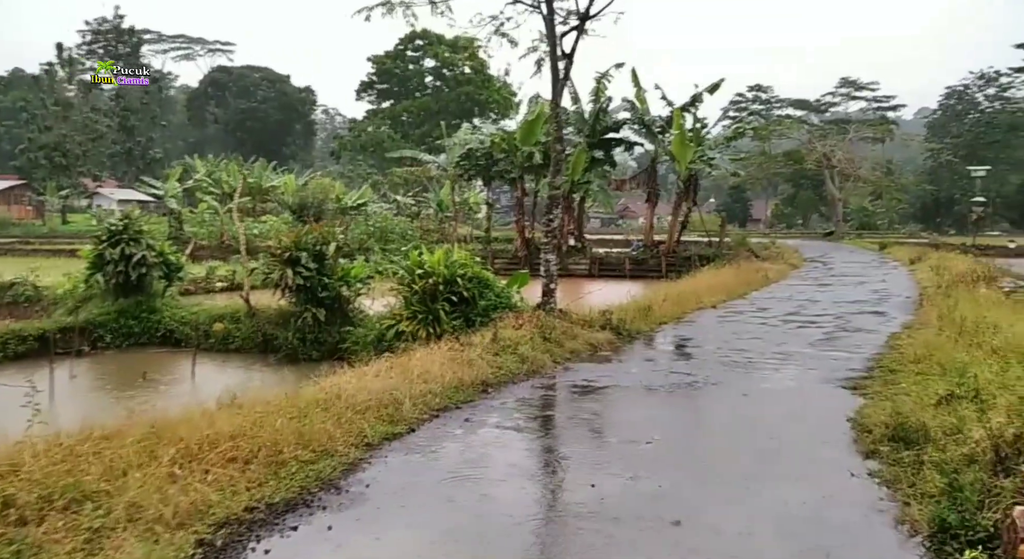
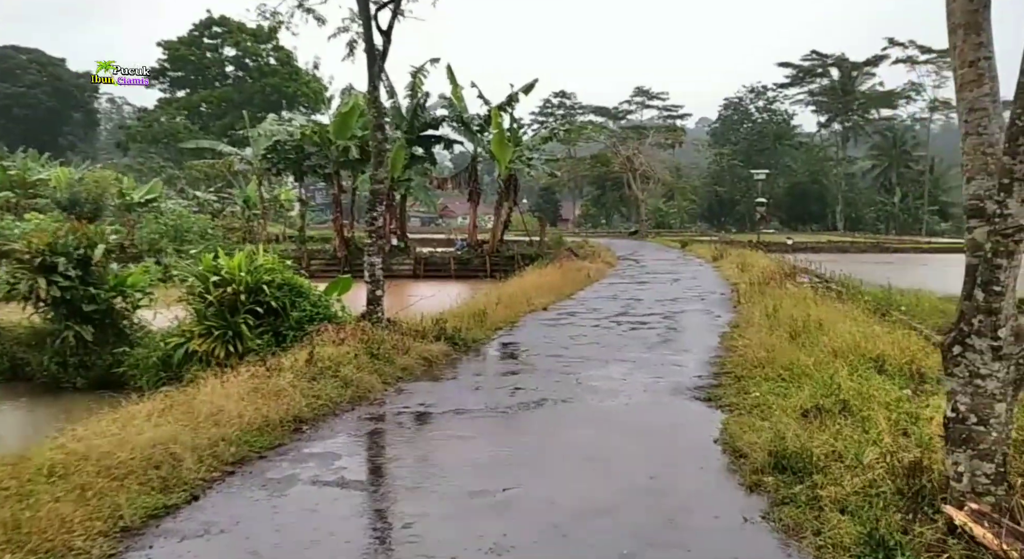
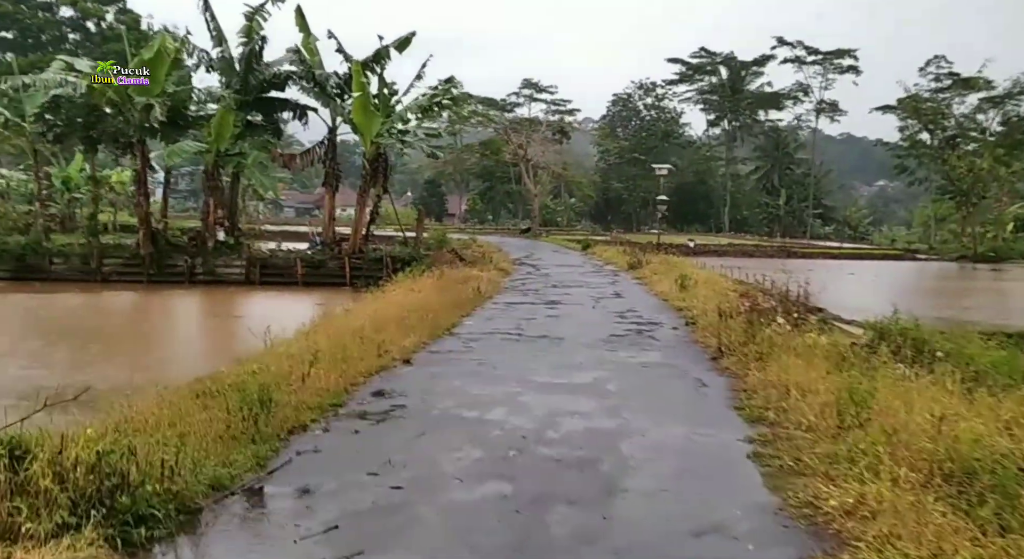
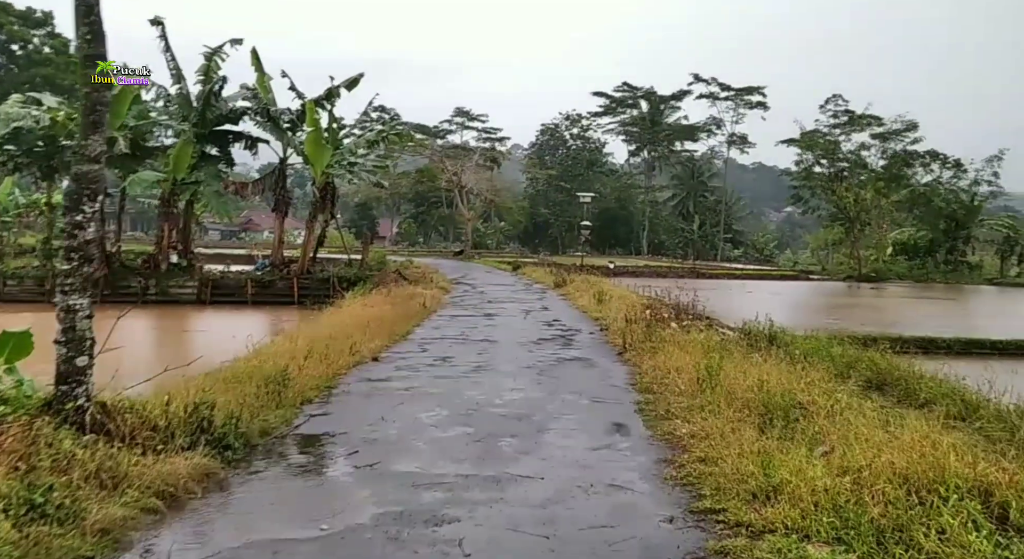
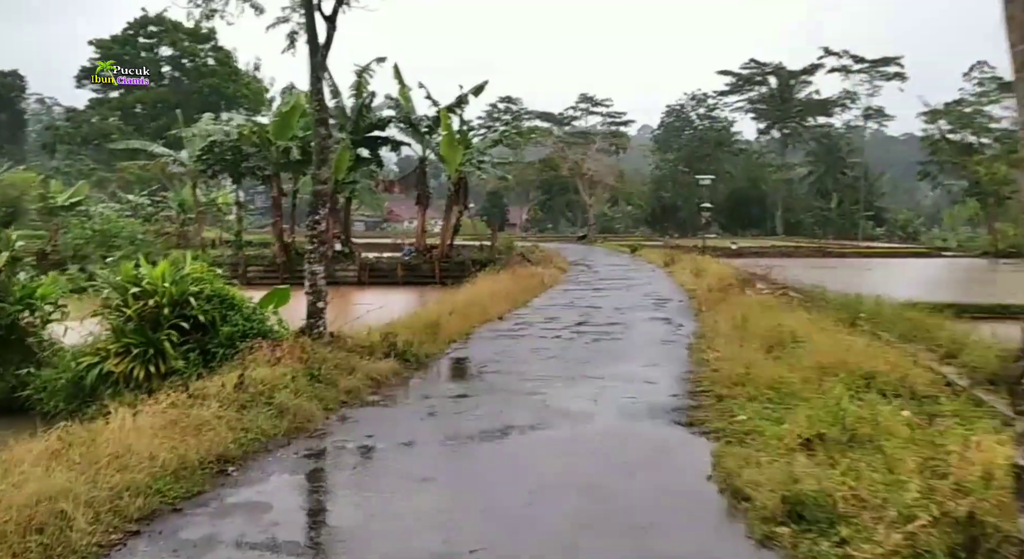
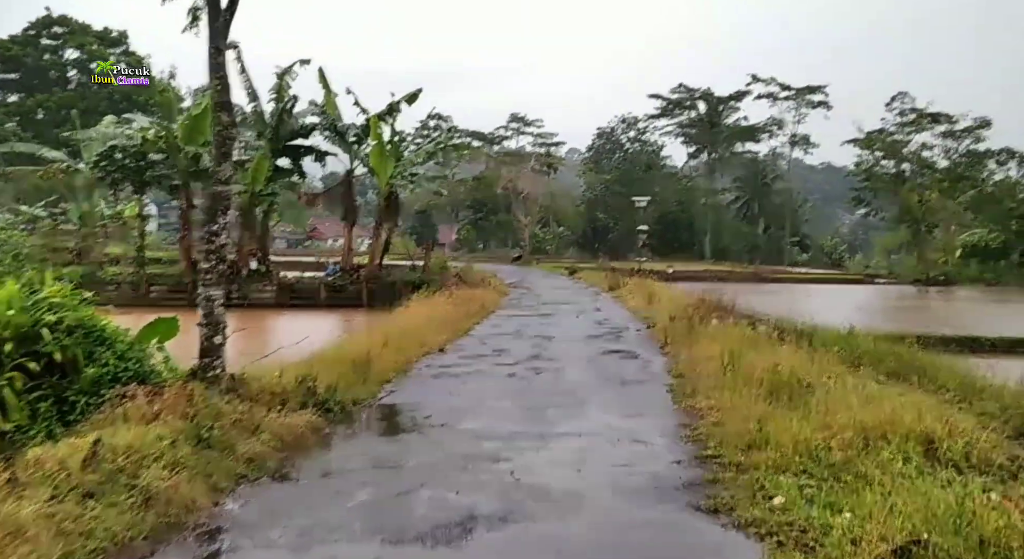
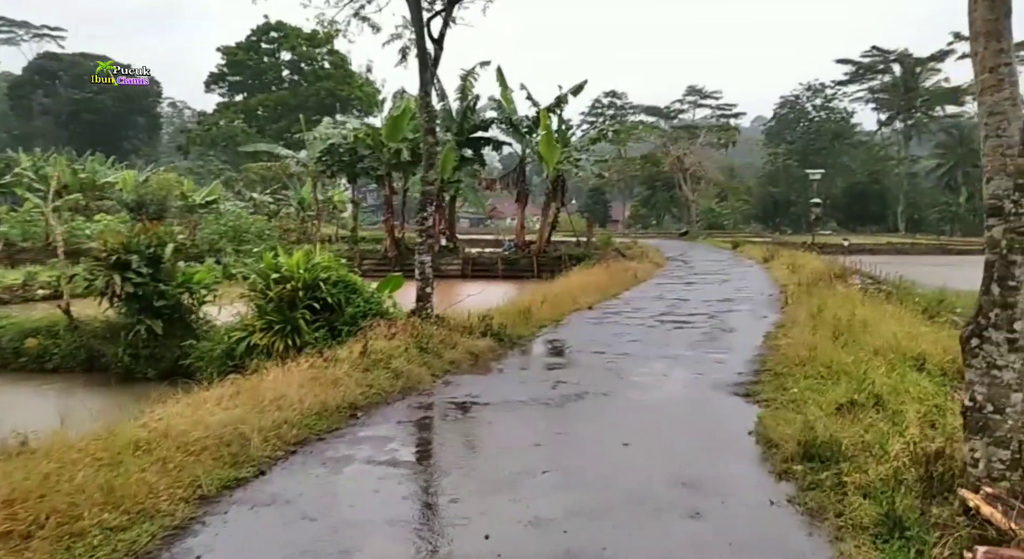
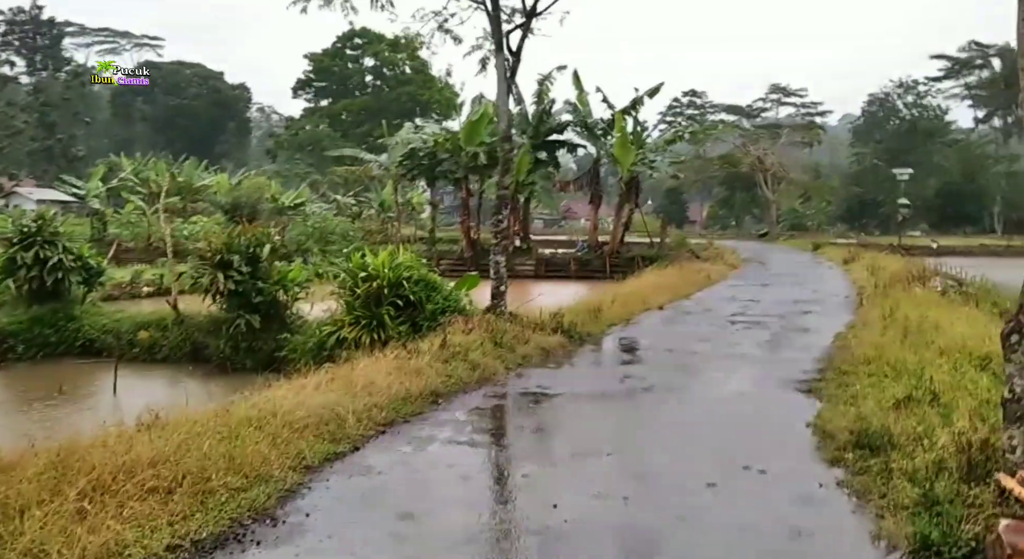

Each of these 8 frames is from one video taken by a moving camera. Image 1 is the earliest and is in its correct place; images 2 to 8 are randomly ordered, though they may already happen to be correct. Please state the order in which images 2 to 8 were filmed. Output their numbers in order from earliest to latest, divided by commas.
8, 7, 2, 5, 6, 4, 3
